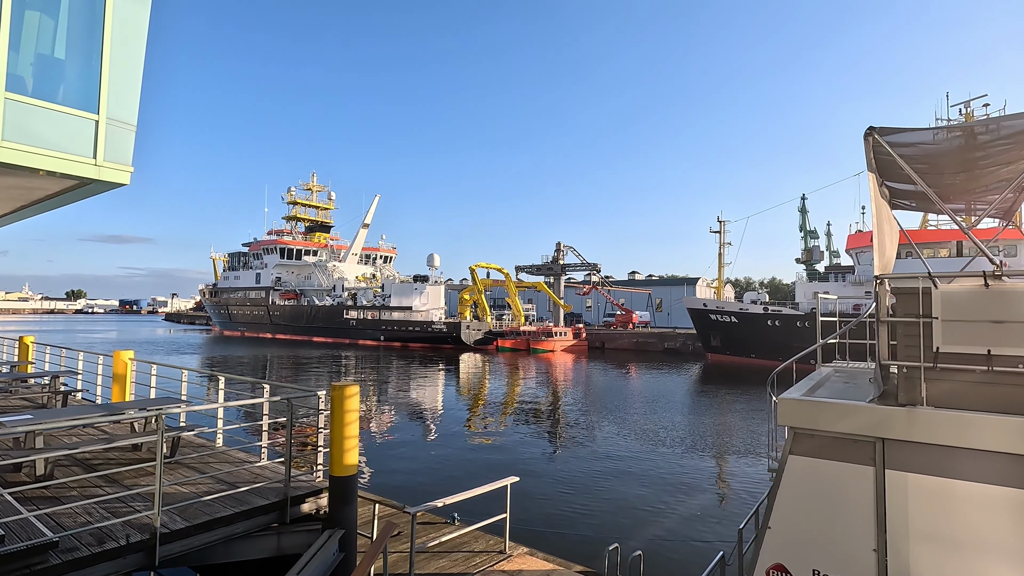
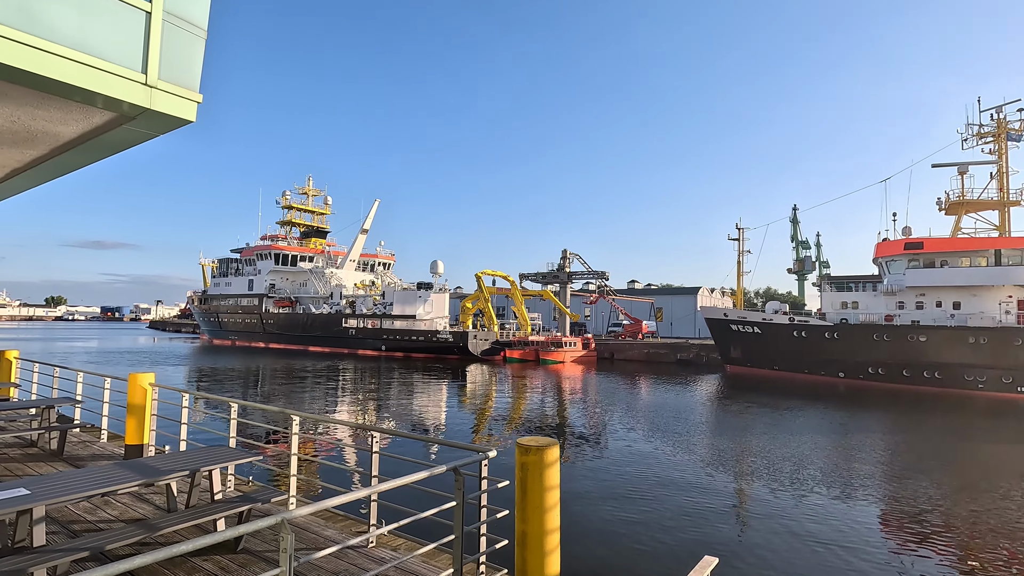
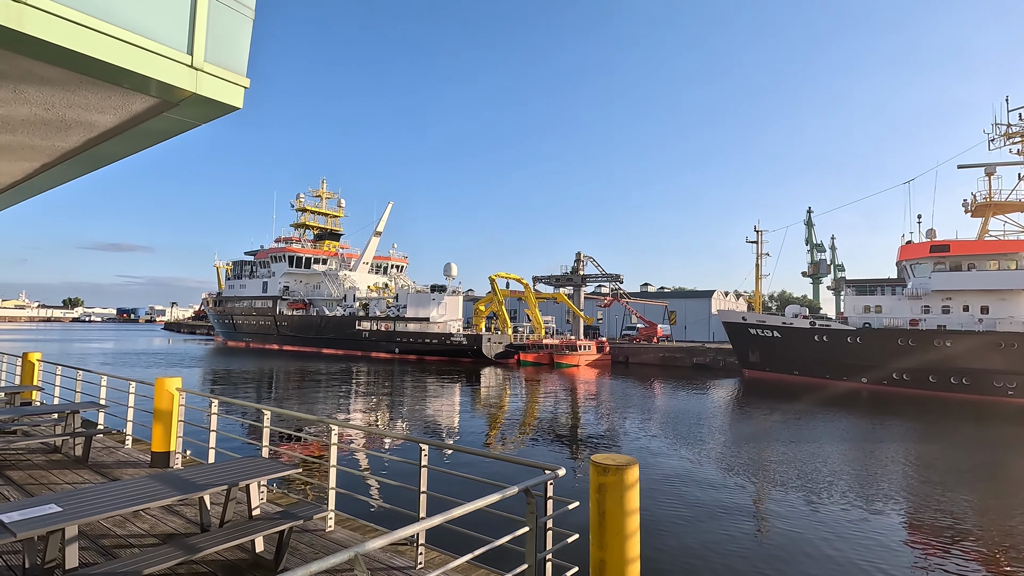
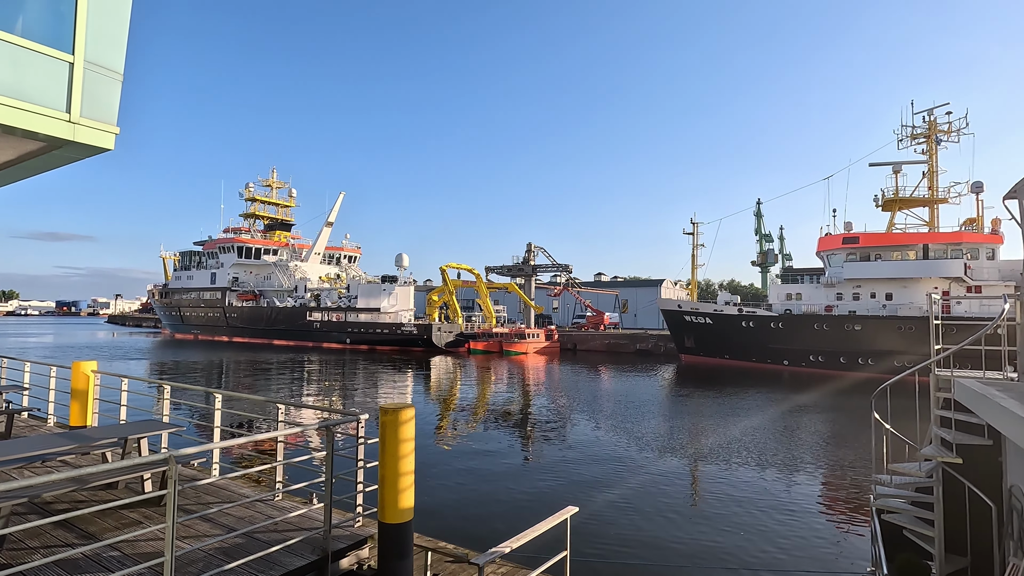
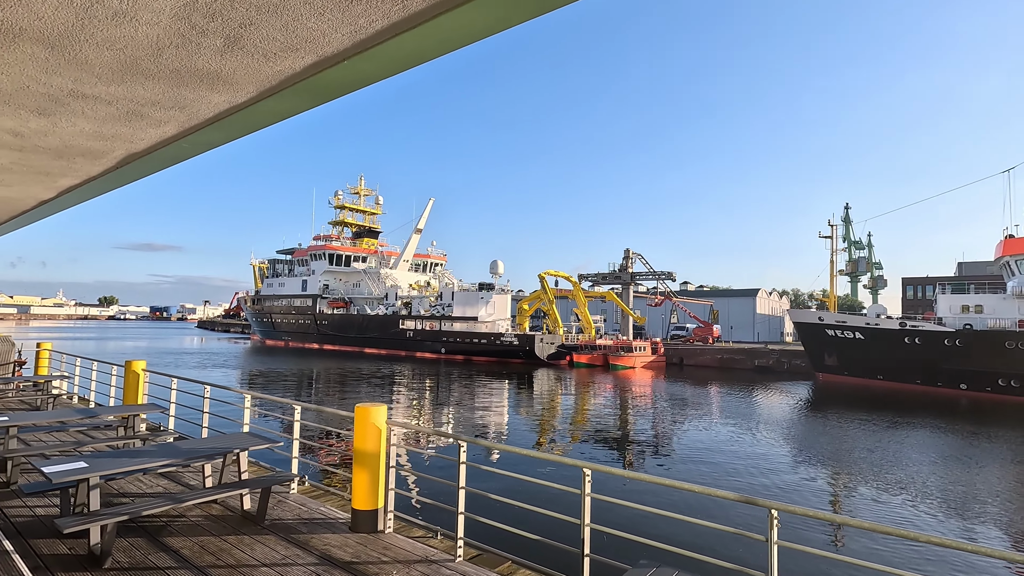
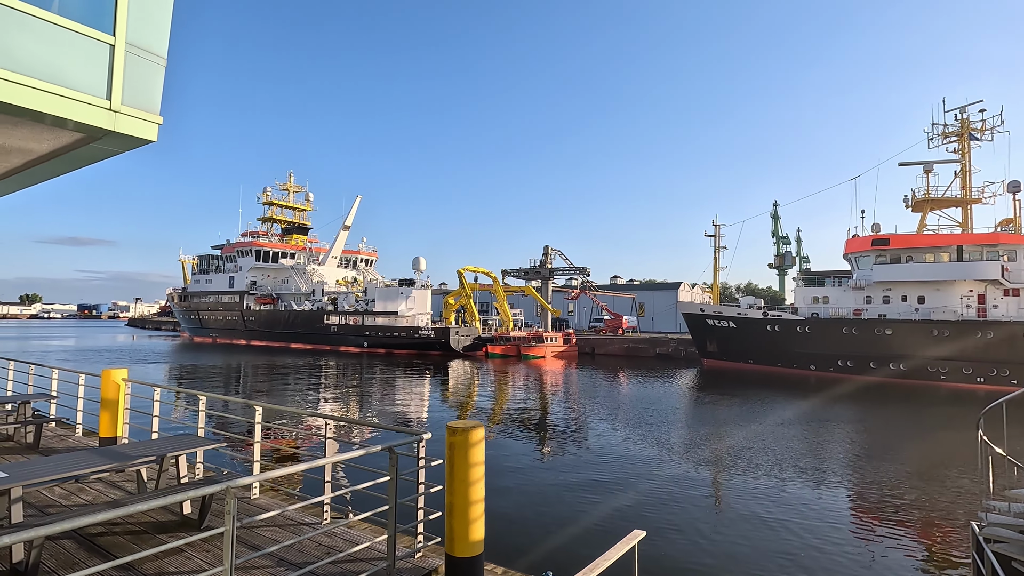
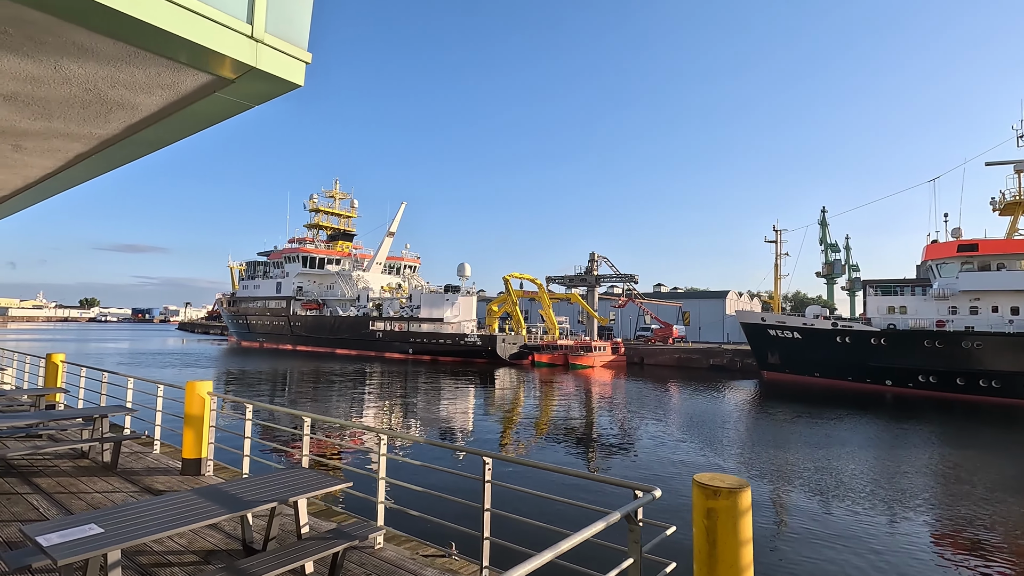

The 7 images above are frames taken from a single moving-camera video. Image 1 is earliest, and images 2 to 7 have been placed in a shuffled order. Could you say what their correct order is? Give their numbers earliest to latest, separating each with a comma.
4, 6, 2, 3, 7, 5
